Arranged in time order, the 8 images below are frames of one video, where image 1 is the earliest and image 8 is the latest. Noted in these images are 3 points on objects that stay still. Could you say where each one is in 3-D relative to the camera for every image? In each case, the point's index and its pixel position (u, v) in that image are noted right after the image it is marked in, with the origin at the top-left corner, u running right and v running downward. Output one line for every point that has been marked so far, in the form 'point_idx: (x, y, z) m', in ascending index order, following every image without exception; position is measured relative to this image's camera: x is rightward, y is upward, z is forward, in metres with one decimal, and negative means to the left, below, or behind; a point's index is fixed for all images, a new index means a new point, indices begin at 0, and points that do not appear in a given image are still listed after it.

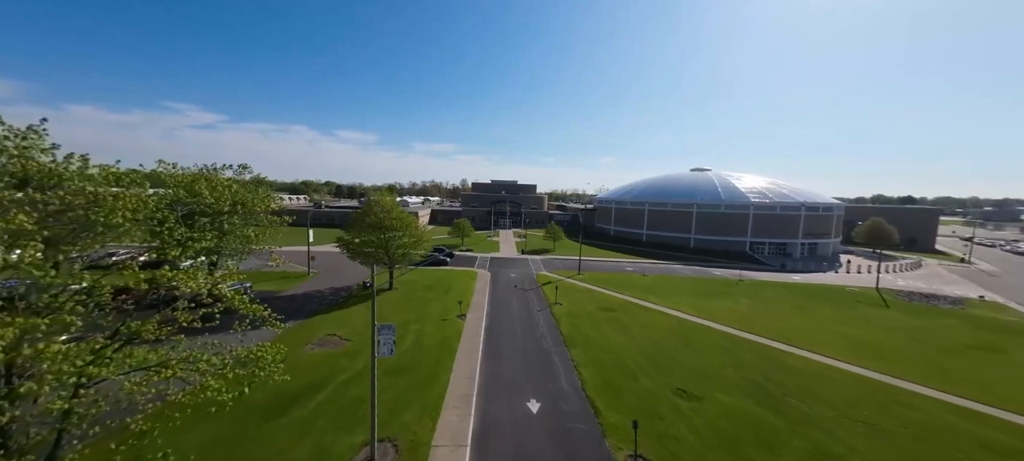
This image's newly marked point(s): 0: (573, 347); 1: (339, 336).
0: (+3.7, -7.2, +19.9) m
1: (-10.6, -6.5, +19.7) m
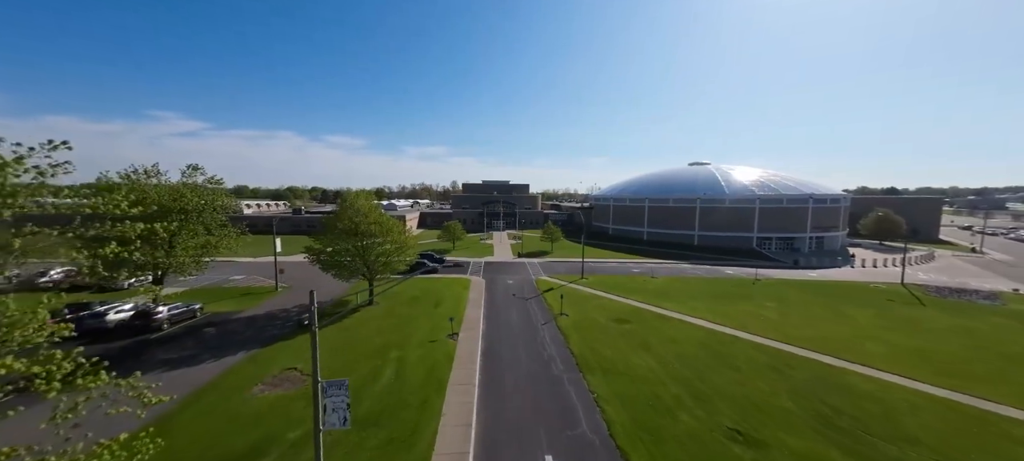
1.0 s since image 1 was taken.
0: (+3.9, -7.2, +16.4) m
1: (-10.4, -6.9, +15.8) m
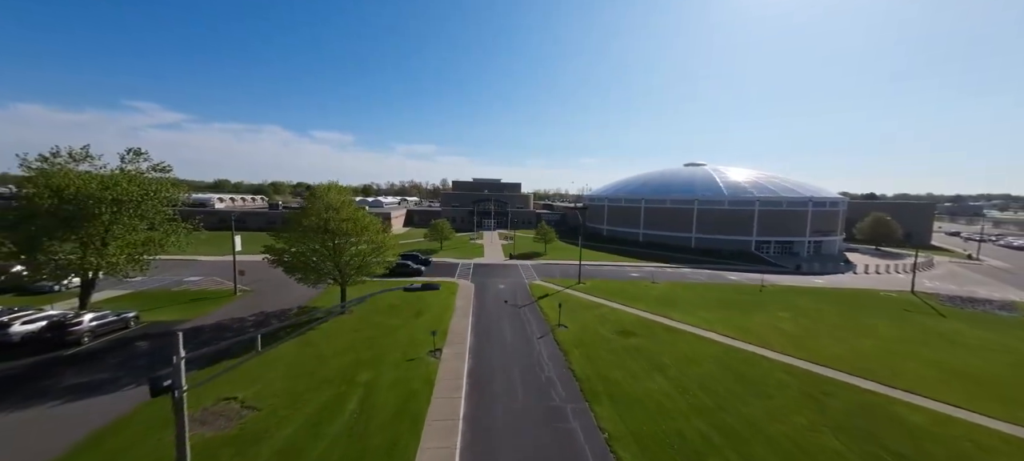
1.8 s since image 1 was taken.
0: (+3.5, -7.3, +13.7) m
1: (-10.7, -6.8, +12.7) m
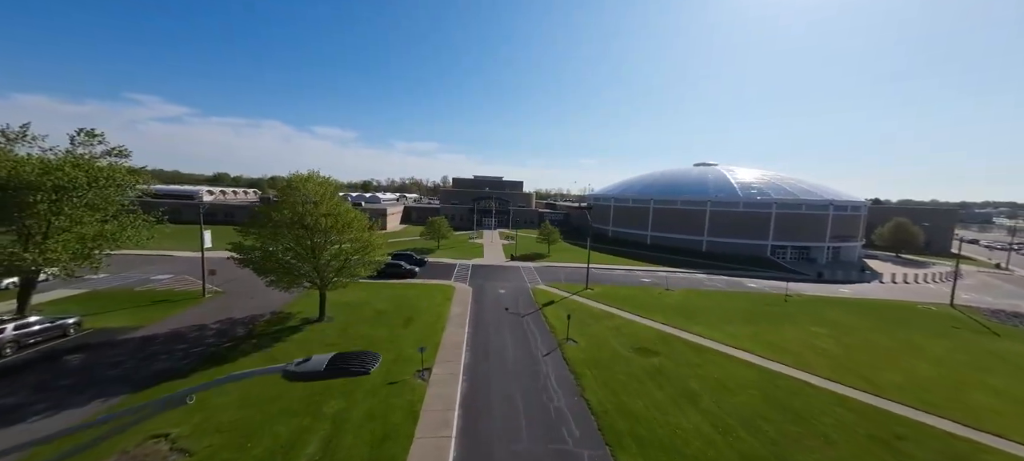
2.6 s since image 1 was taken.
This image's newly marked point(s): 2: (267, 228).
0: (+3.6, -7.3, +11.0) m
1: (-10.6, -6.6, +10.0) m
2: (-13.6, +0.1, +17.9) m
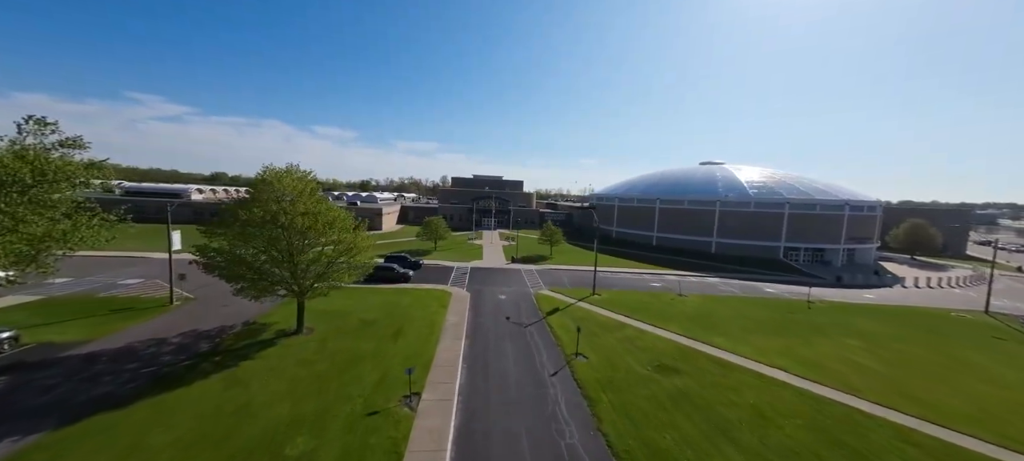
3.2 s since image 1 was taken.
0: (+3.7, -7.4, +8.8) m
1: (-10.5, -6.6, +7.9) m
2: (-13.5, +0.1, +15.8) m
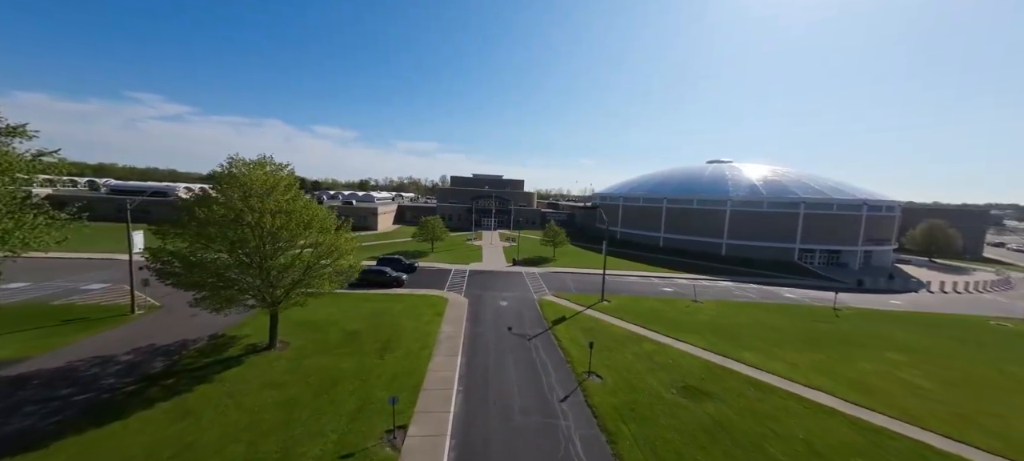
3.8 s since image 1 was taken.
0: (+3.9, -7.4, +6.7) m
1: (-10.4, -6.7, +5.7) m
2: (-13.4, 0.0, +13.6) m
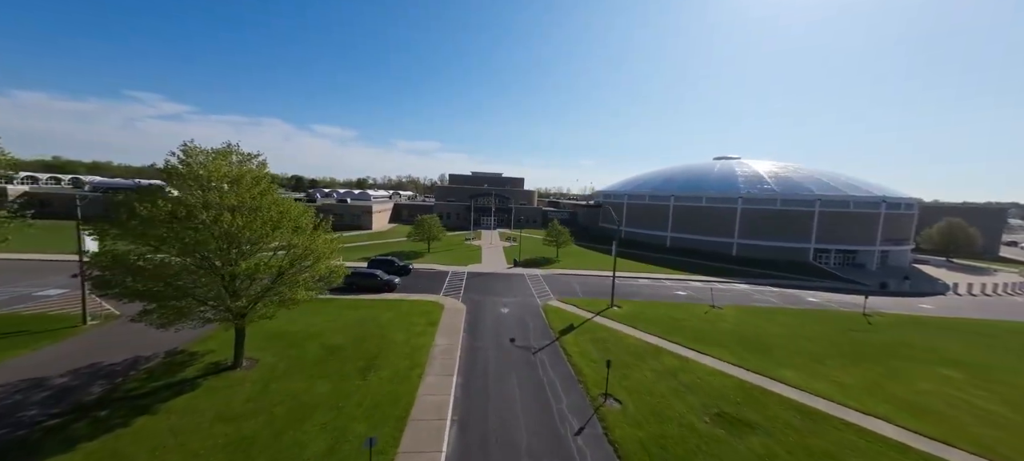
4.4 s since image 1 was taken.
0: (+4.1, -7.4, +4.6) m
1: (-10.2, -6.7, +3.6) m
2: (-13.2, +0.1, +11.5) m
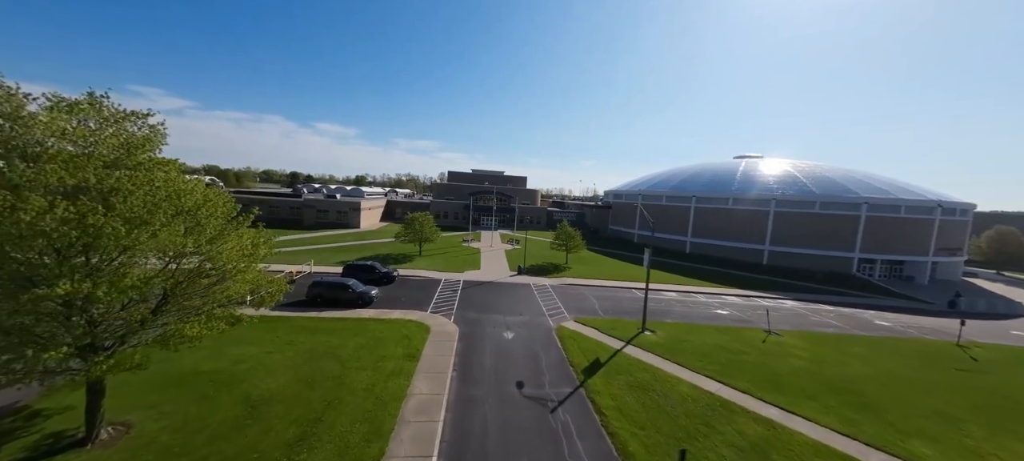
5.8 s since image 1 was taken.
0: (+4.3, -7.6, -0.2) m
1: (-9.9, -6.6, -1.2) m
2: (-12.8, +0.2, +6.6) m
